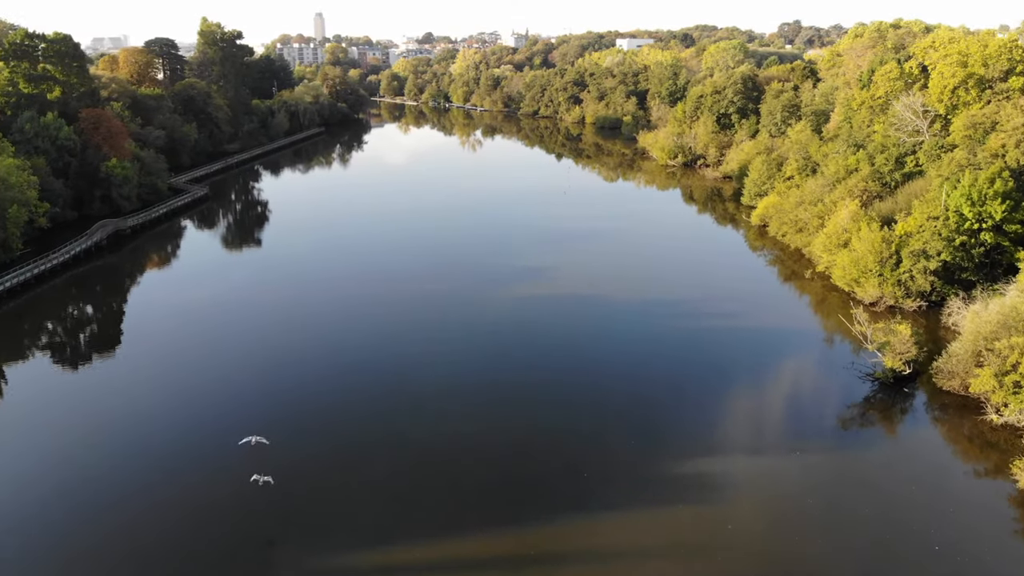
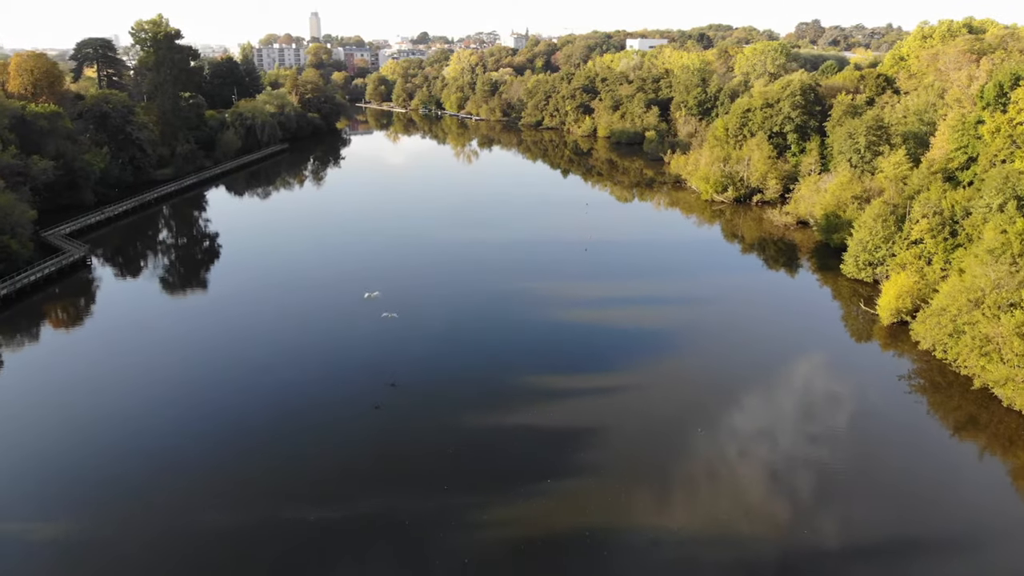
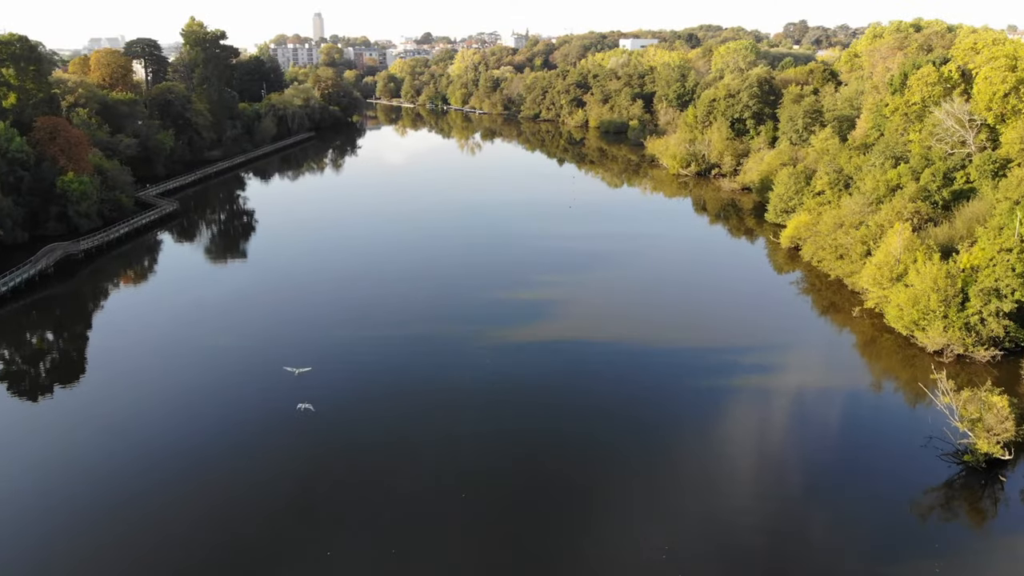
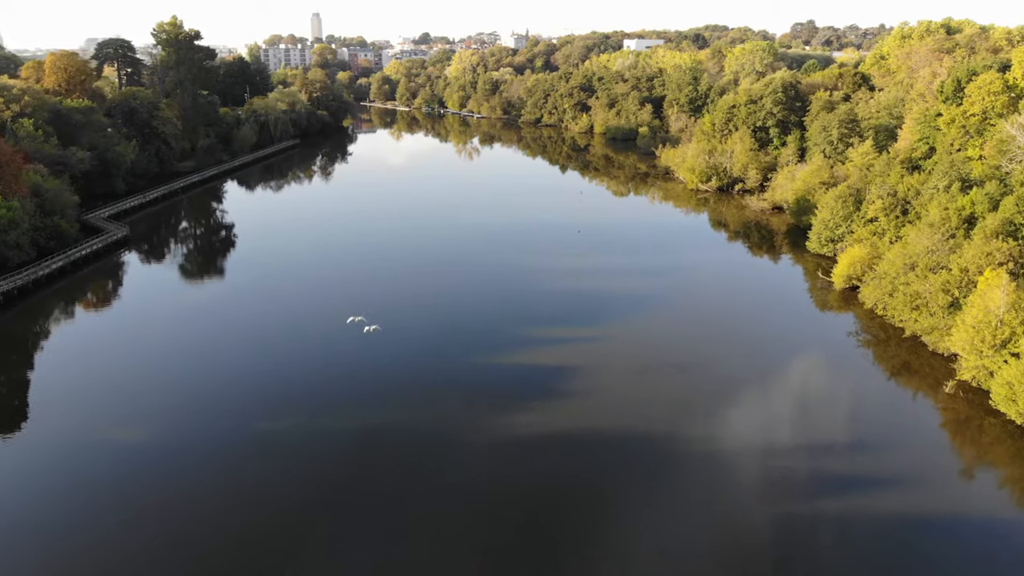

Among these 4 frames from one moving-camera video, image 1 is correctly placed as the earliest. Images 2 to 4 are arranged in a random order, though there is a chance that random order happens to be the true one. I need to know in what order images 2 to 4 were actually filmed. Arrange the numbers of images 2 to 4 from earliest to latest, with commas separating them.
3, 4, 2
